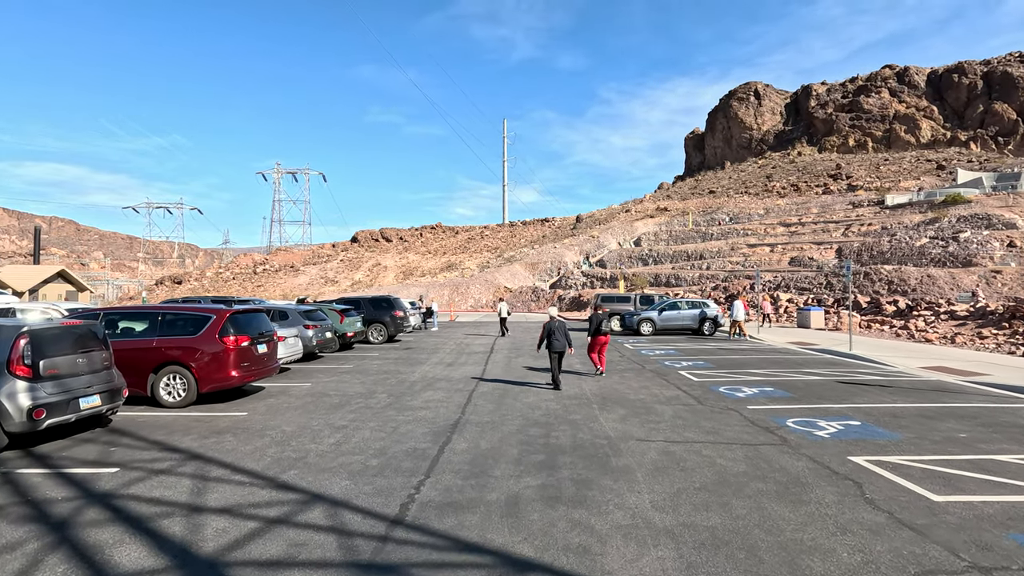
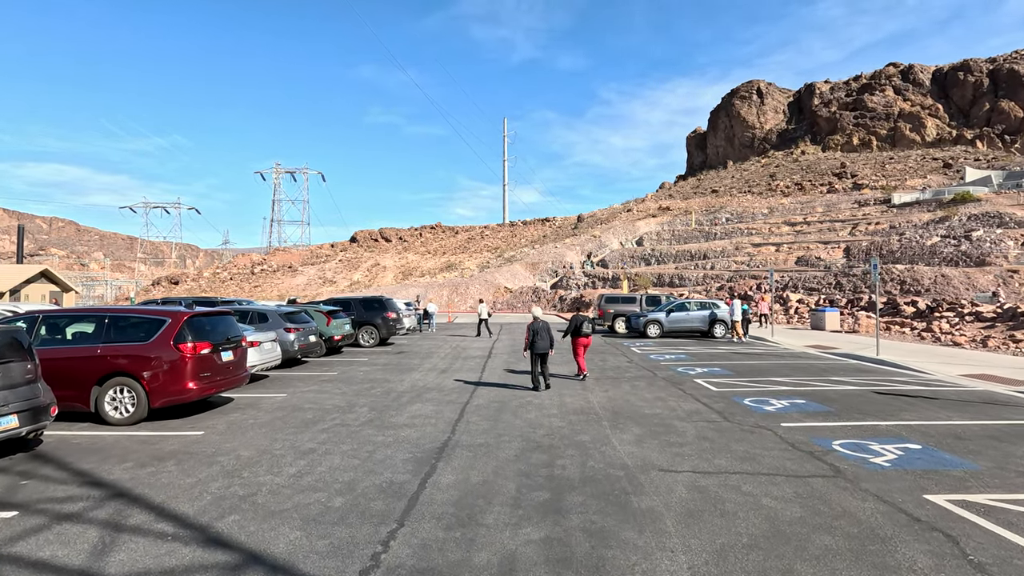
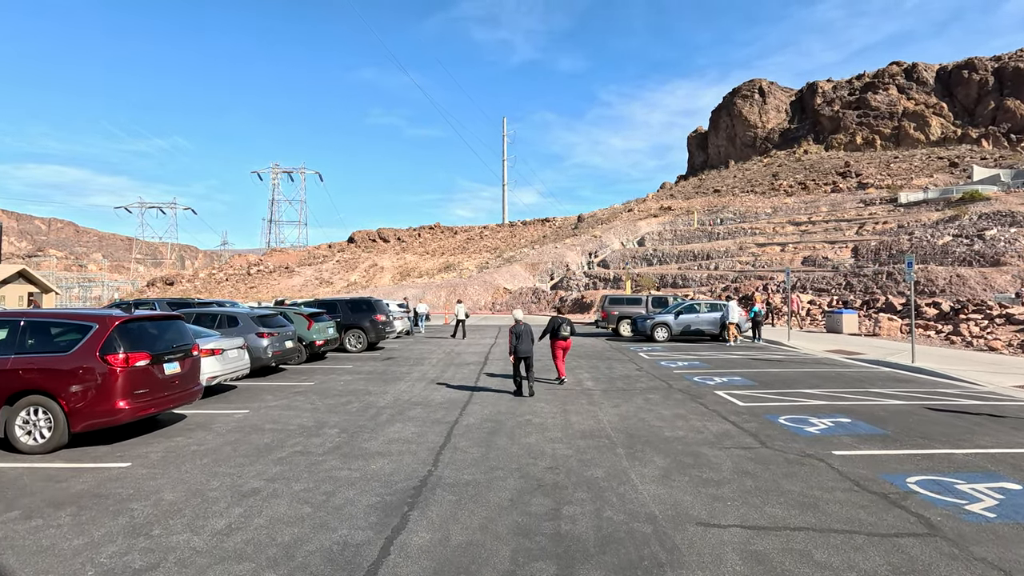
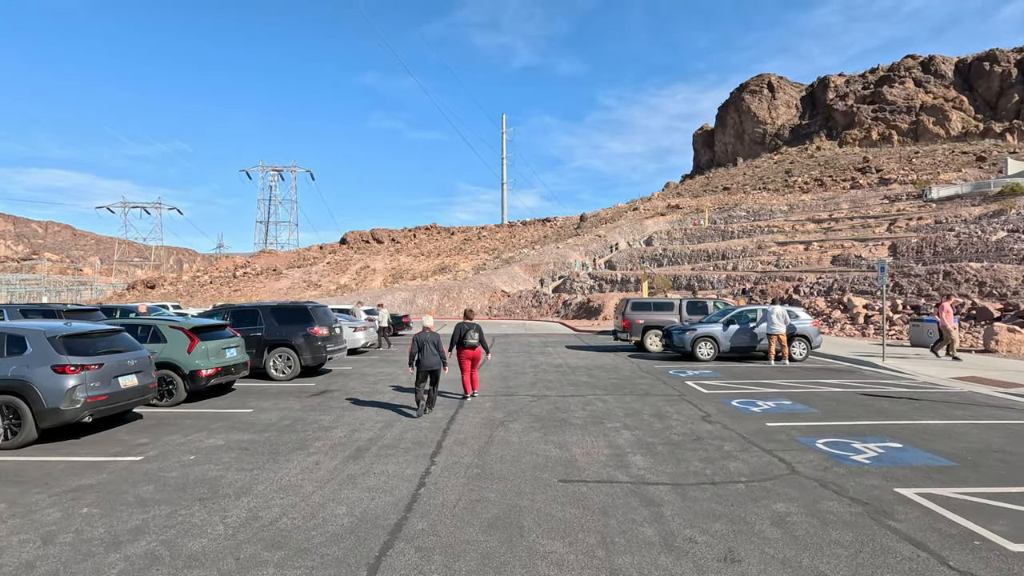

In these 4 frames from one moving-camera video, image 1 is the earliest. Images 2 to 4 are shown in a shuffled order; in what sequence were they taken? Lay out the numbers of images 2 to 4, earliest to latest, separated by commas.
2, 3, 4
